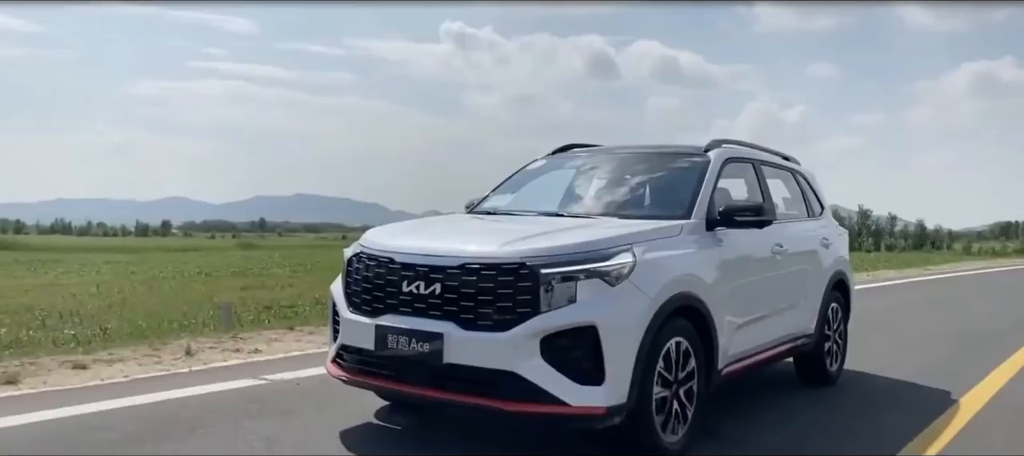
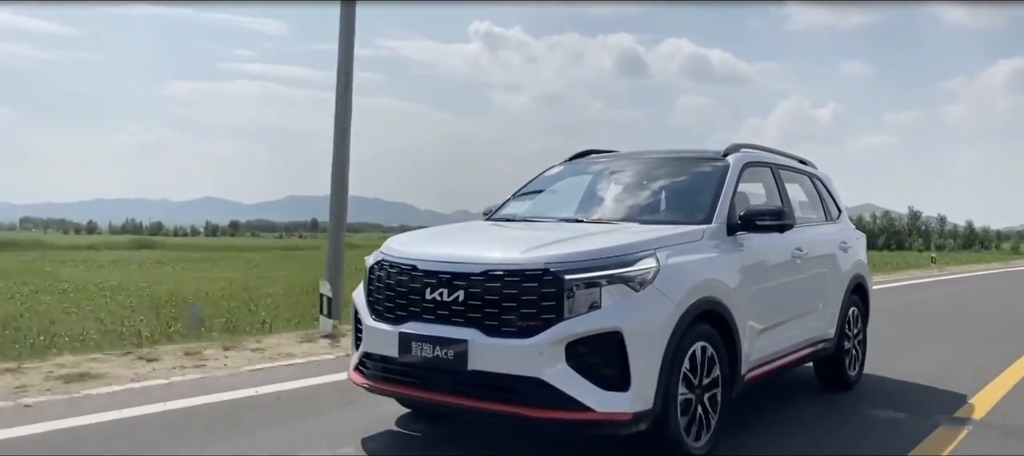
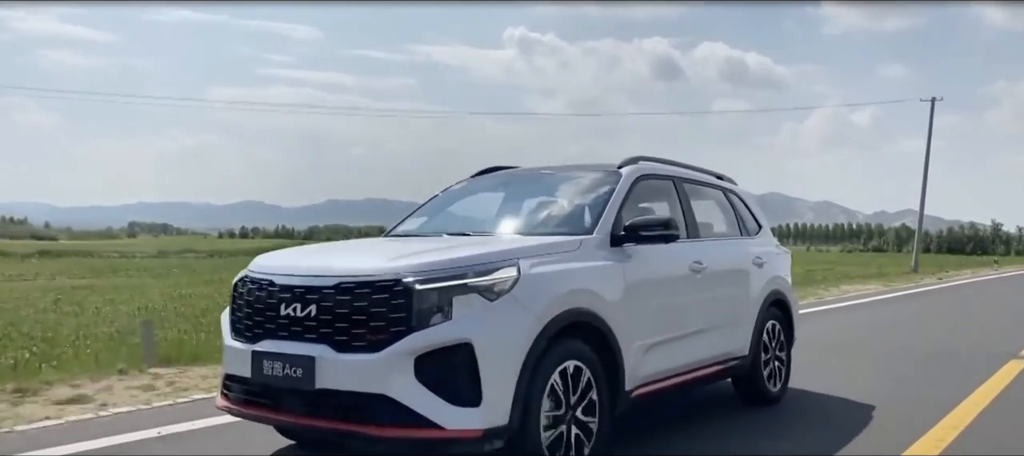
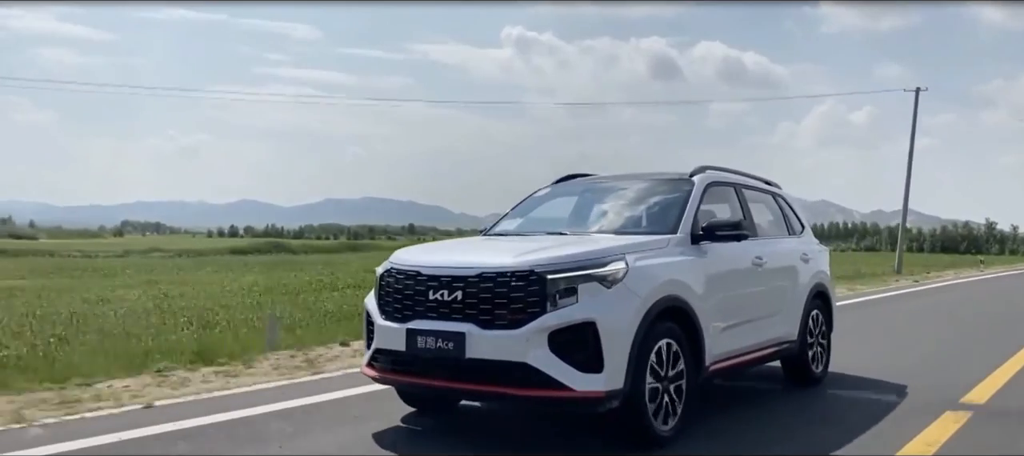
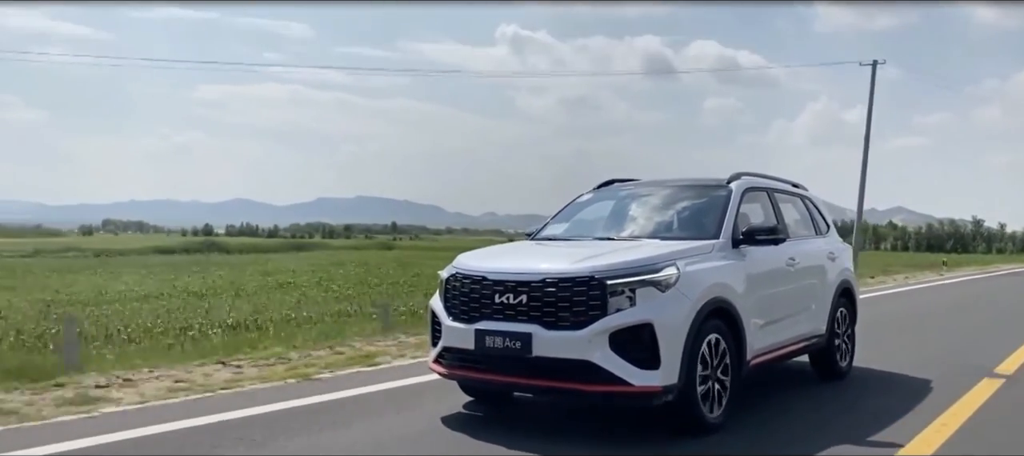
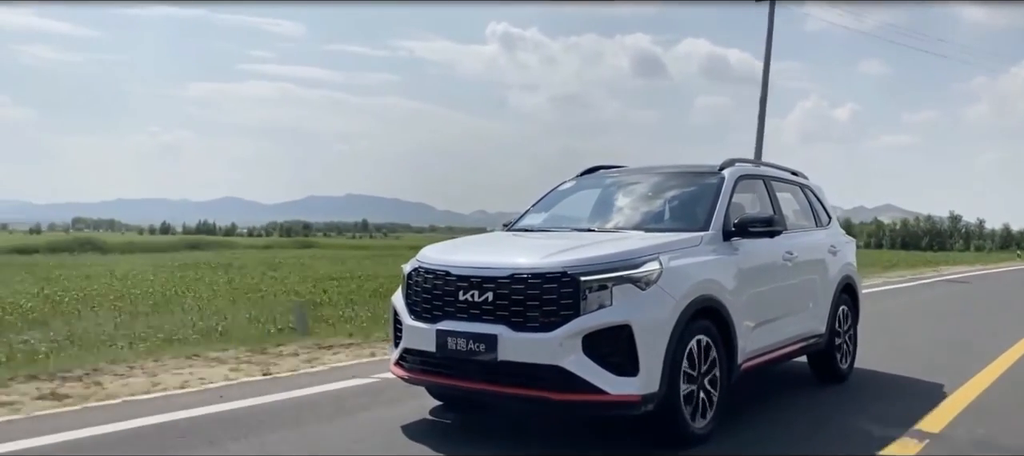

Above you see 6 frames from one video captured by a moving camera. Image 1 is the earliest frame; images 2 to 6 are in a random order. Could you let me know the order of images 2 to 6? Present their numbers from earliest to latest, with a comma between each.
2, 6, 5, 4, 3
